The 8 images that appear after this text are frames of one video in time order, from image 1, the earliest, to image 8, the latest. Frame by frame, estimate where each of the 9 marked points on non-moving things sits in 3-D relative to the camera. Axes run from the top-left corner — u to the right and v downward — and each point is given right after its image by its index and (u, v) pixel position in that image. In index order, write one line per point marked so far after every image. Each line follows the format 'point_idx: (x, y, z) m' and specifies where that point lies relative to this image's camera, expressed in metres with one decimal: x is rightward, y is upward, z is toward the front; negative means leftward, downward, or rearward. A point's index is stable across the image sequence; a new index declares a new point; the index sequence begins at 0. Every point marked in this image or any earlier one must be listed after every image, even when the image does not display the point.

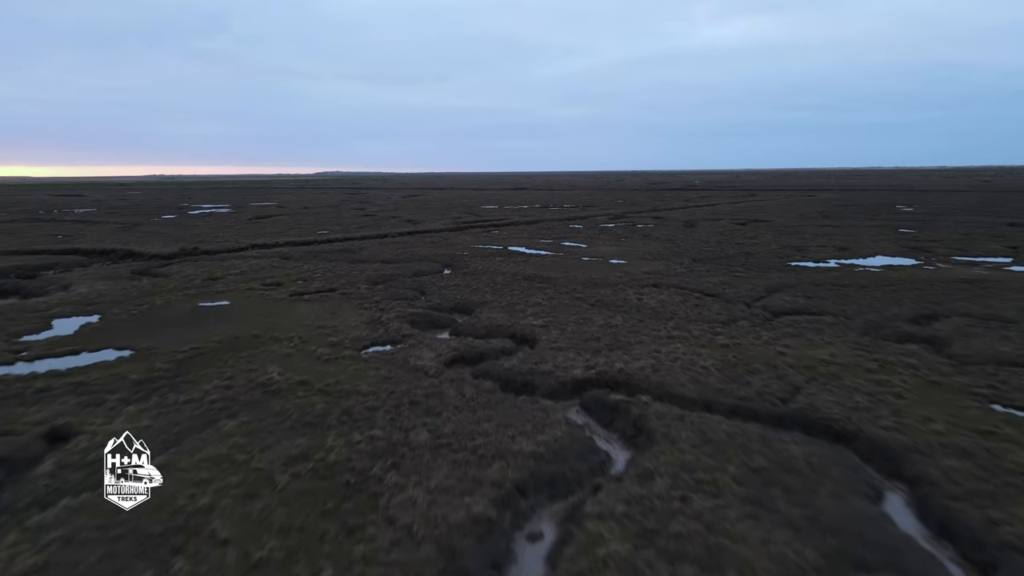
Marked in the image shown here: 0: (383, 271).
0: (-4.1, +0.5, +19.5) m
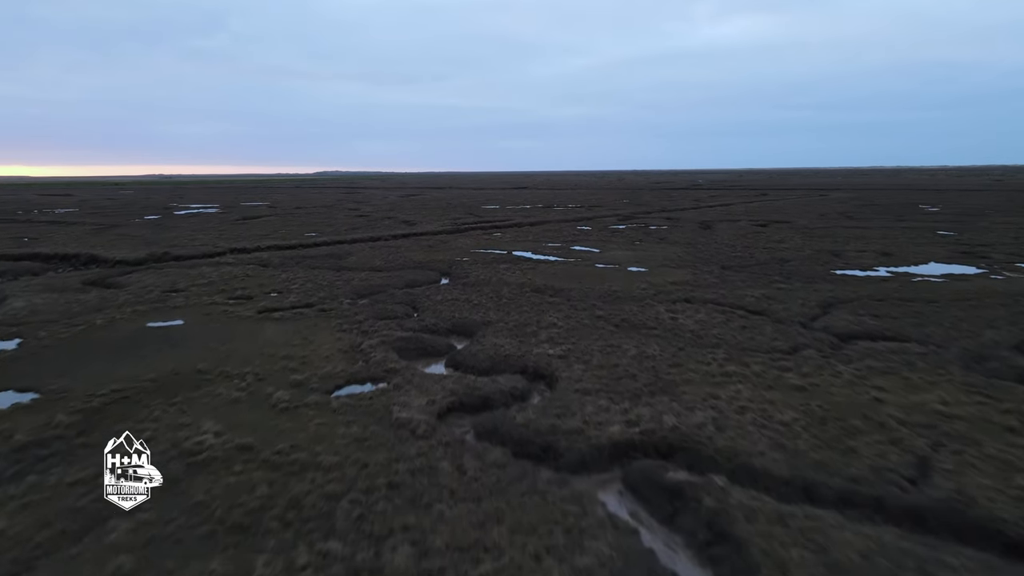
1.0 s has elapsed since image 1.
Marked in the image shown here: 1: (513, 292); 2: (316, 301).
0: (-3.9, +0.1, +17.1) m
1: (0.0, -0.1, +15.1) m
2: (-4.6, -0.3, +14.5) m
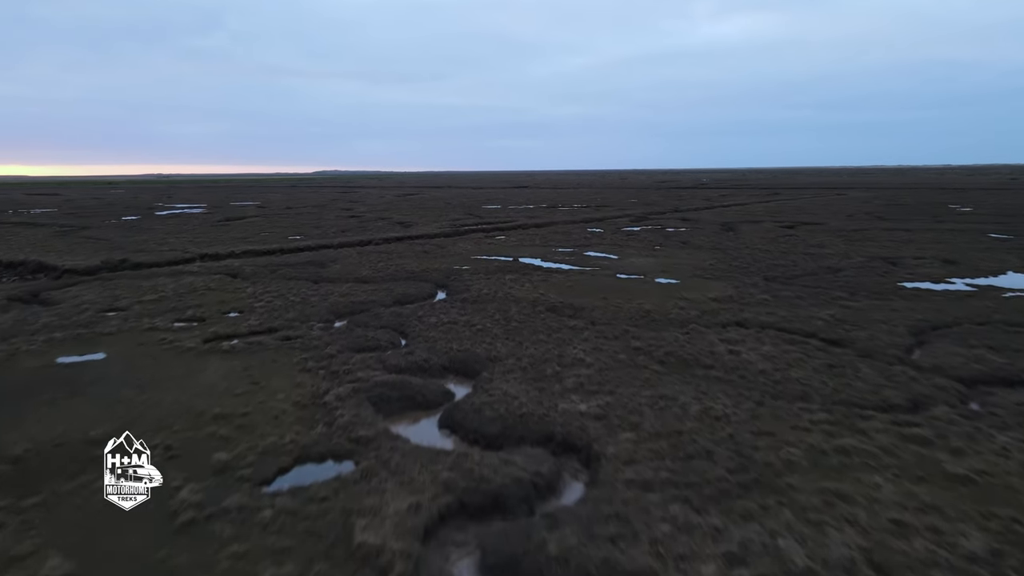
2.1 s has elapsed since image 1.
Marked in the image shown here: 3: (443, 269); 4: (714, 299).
0: (-3.7, -0.2, +14.3) m
1: (+0.2, -0.5, +12.4) m
2: (-4.4, -0.7, +11.7) m
3: (-2.0, +0.5, +17.9) m
4: (+4.4, -0.2, +13.6) m
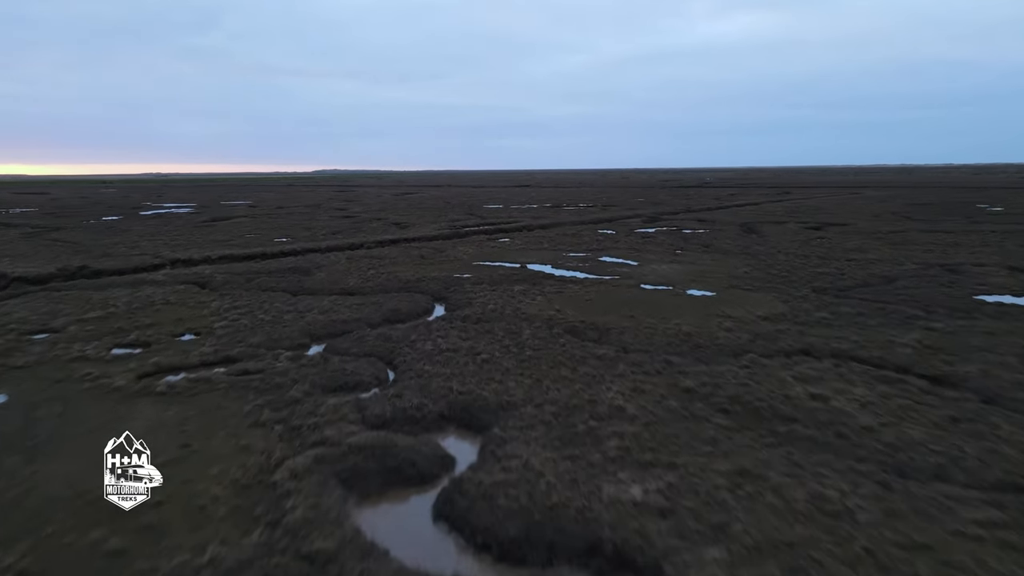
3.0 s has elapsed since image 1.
0: (-3.5, -0.5, +12.1) m
1: (+0.4, -0.8, +10.2) m
2: (-4.2, -1.0, +9.5) m
3: (-1.8, +0.2, +15.6) m
4: (+4.6, -0.5, +11.4) m
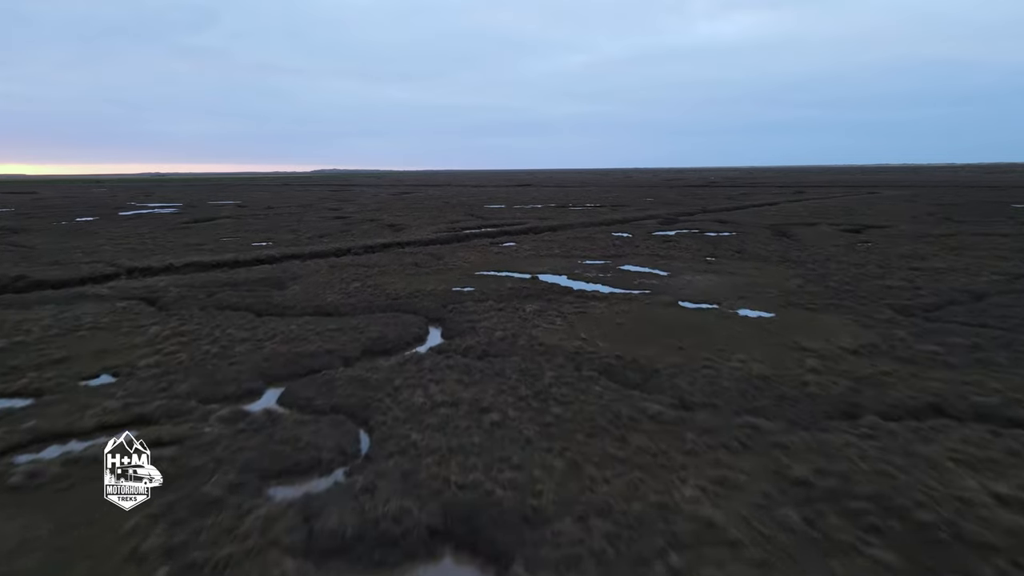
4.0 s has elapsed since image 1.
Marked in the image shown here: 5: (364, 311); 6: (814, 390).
0: (-3.3, -0.9, +9.5) m
1: (+0.7, -1.2, +7.6) m
2: (-3.9, -1.4, +6.9) m
3: (-1.6, -0.1, +13.1) m
4: (+4.9, -0.9, +8.8) m
5: (-2.9, -0.4, +12.0) m
6: (+3.6, -1.2, +7.3) m
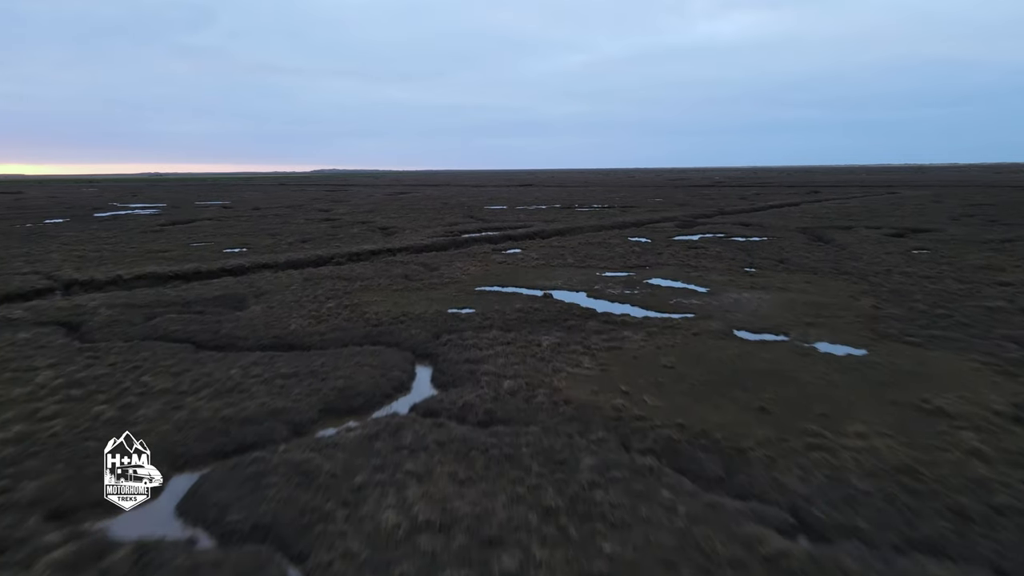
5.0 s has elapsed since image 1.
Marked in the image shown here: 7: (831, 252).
0: (-3.1, -1.3, +6.9) m
1: (+0.8, -1.6, +5.0) m
2: (-3.8, -1.8, +4.3) m
3: (-1.4, -0.5, +10.5) m
4: (+5.0, -1.3, +6.2) m
5: (-2.7, -0.8, +9.4) m
6: (+3.7, -1.6, +4.7) m
7: (+9.4, +1.1, +18.3) m
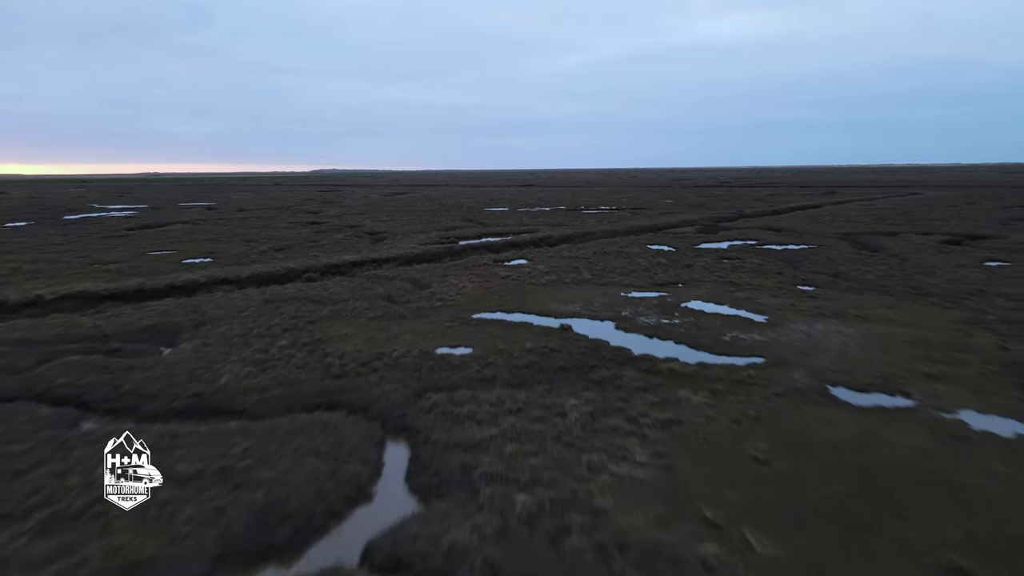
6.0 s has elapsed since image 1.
0: (-3.0, -1.8, +4.2) m
1: (+1.0, -2.0, +2.3) m
2: (-3.6, -2.2, +1.6) m
3: (-1.3, -1.0, +7.7) m
4: (+5.2, -1.8, +3.5) m
5: (-2.6, -1.3, +6.6) m
6: (+3.9, -2.1, +2.0) m
7: (+9.6, +0.6, +15.6) m
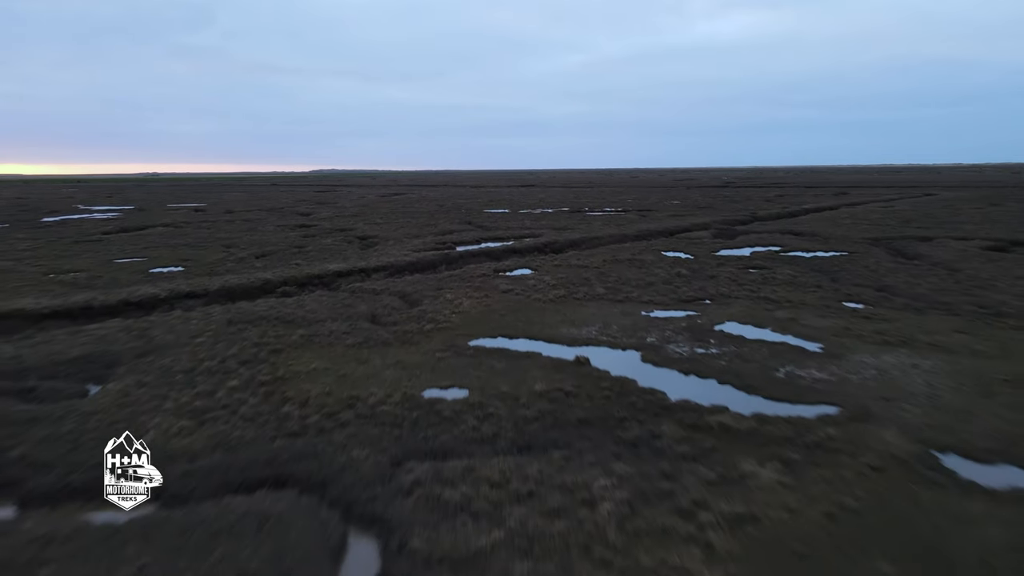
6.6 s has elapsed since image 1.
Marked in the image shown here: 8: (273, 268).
0: (-2.9, -2.1, +2.5) m
1: (+1.0, -2.3, +0.5) m
2: (-3.6, -2.6, -0.1) m
3: (-1.2, -1.3, +6.0) m
4: (+5.2, -2.1, +1.8) m
5: (-2.5, -1.6, +4.9) m
6: (+3.9, -2.4, +0.3) m
7: (+9.6, +0.3, +13.9) m
8: (-6.2, +0.5, +15.9) m
